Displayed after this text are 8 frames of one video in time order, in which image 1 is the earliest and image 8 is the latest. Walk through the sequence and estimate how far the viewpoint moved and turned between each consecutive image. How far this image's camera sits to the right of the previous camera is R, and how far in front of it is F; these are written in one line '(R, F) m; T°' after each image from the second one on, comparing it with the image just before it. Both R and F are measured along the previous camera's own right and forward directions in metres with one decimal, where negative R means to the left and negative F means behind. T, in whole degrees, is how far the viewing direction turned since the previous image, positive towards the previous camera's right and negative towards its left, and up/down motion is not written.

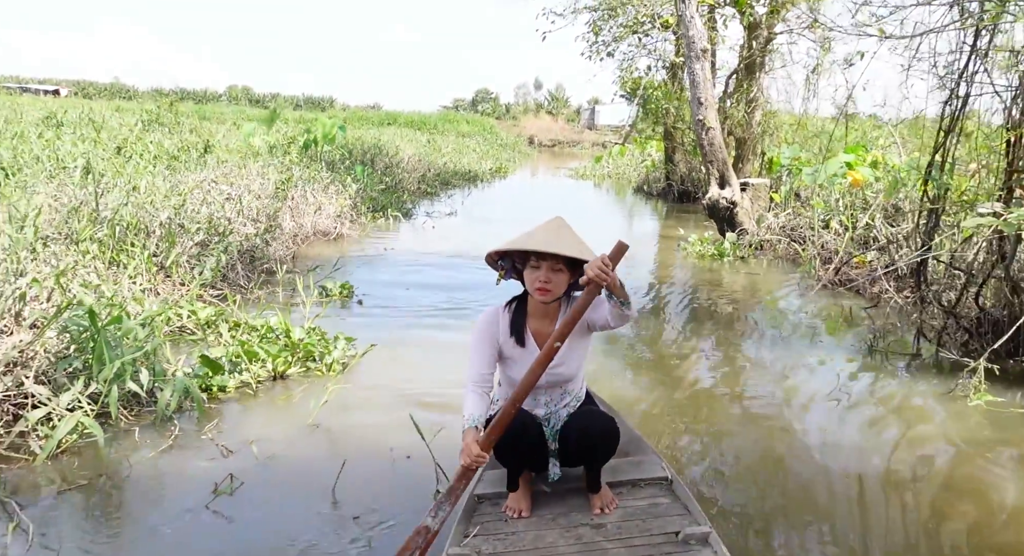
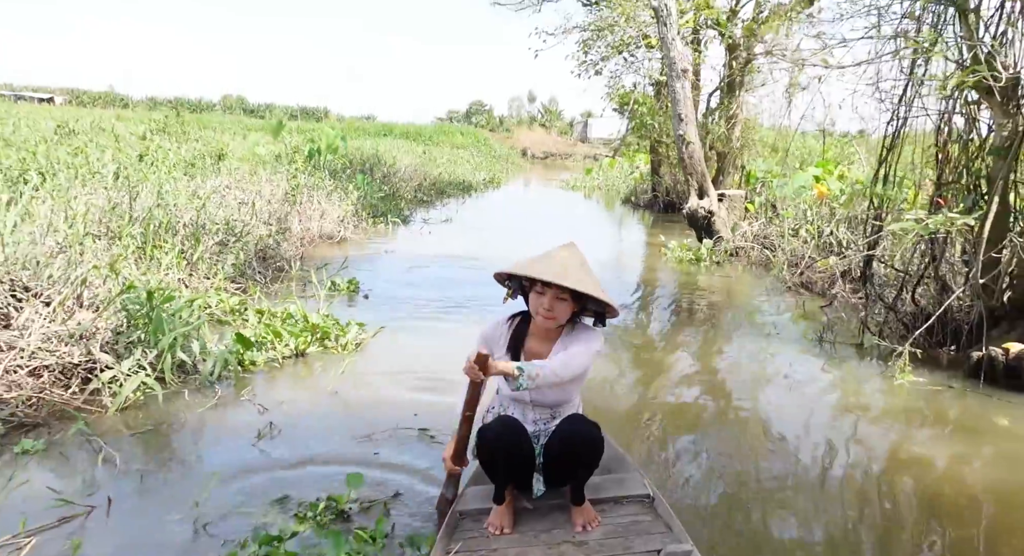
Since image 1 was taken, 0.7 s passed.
(0.0, -0.5) m; +1°
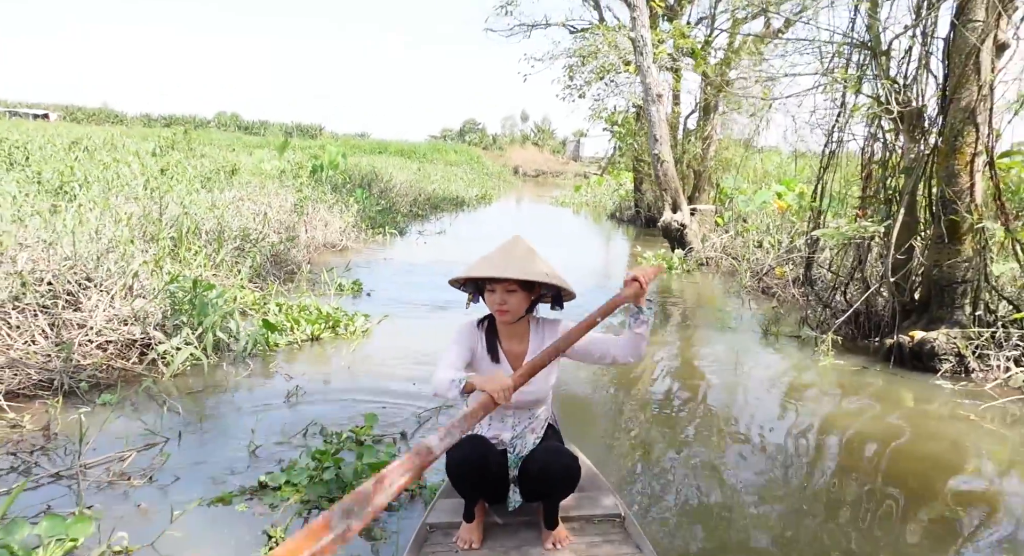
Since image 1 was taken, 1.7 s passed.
(+0.1, -0.6) m; +1°
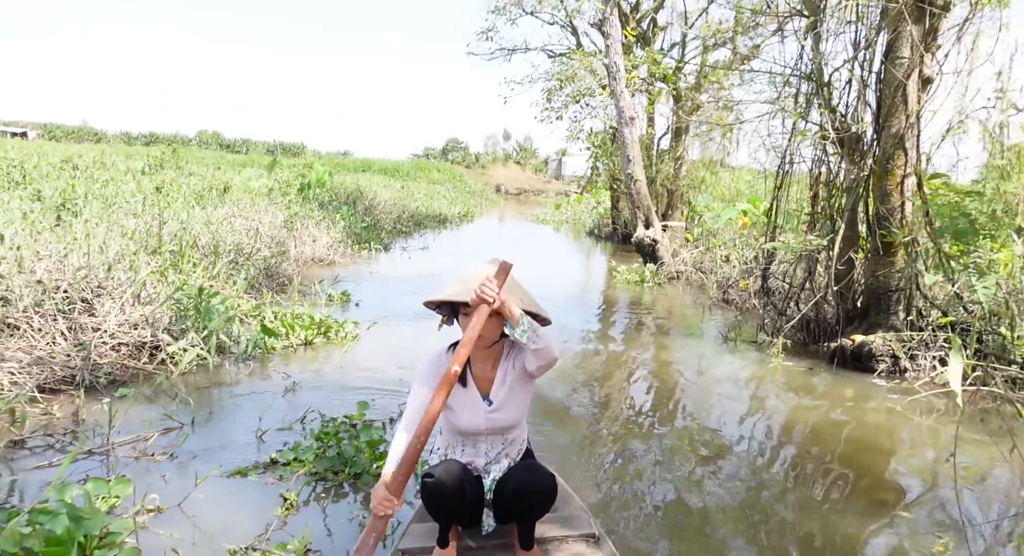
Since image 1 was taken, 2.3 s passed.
(0.0, -0.4) m; +1°
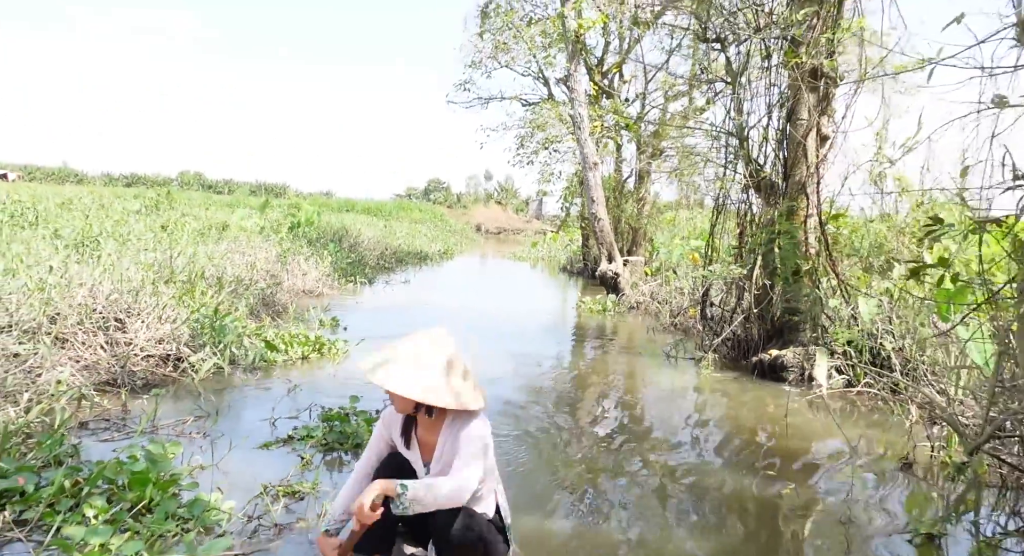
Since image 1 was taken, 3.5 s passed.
(+0.1, -0.8) m; +2°
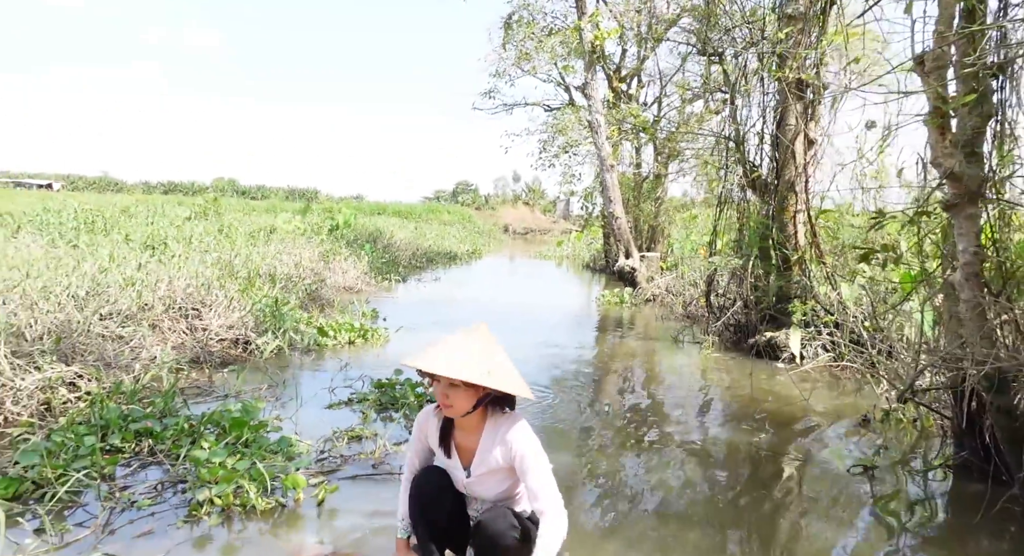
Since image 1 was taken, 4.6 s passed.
(+0.1, -0.7) m; -3°
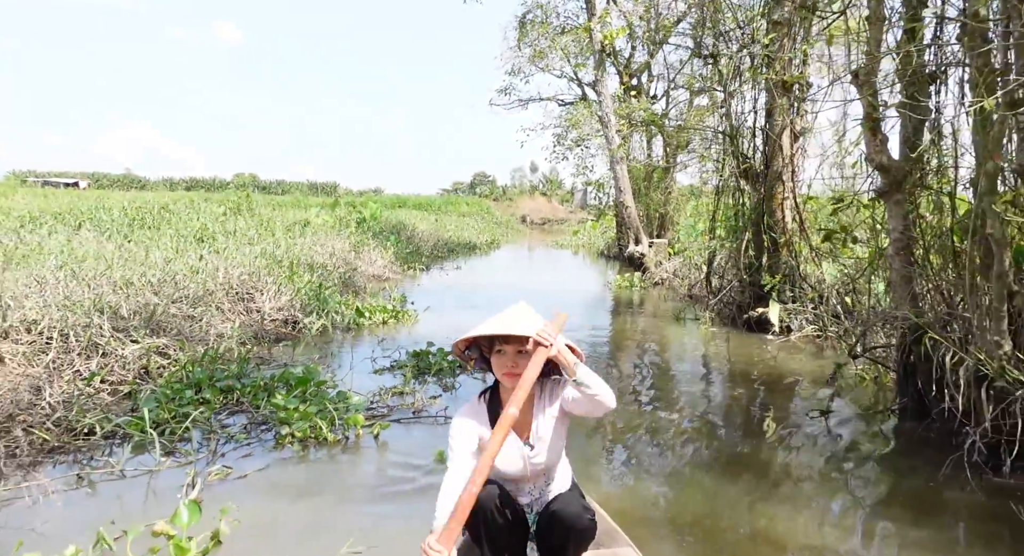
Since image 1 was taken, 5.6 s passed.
(0.0, -0.7) m; -2°
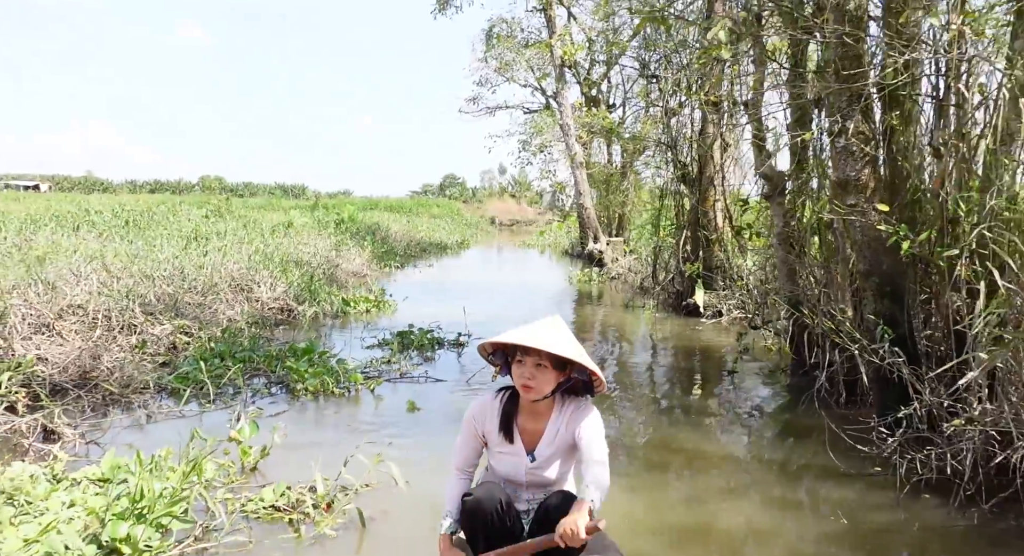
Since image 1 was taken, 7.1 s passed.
(0.0, -0.9) m; +3°
